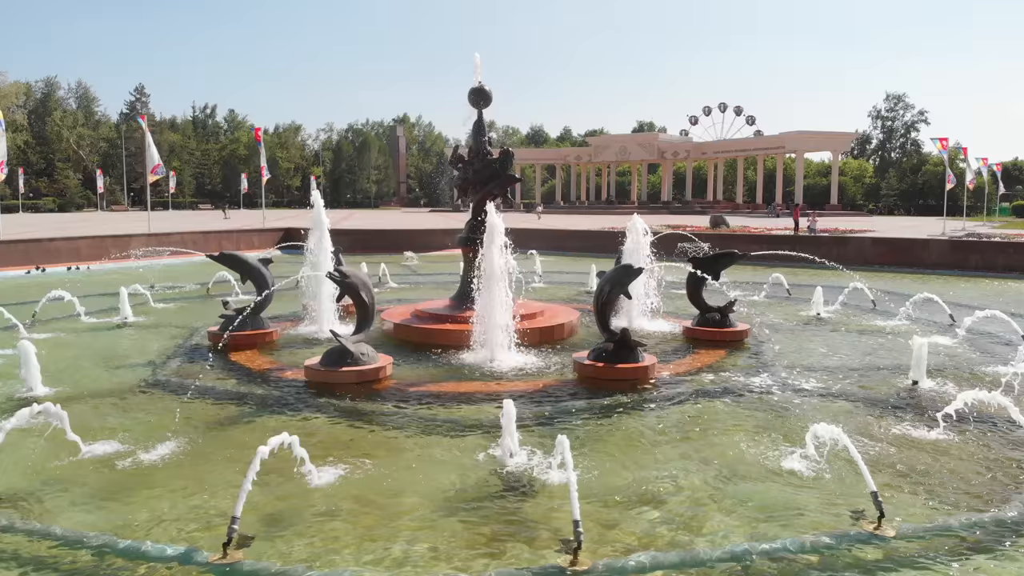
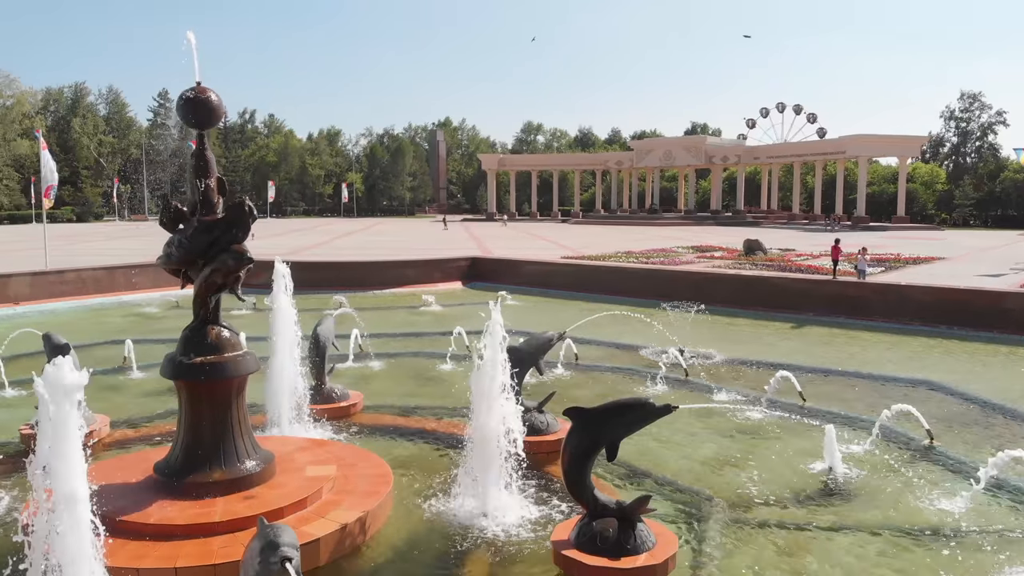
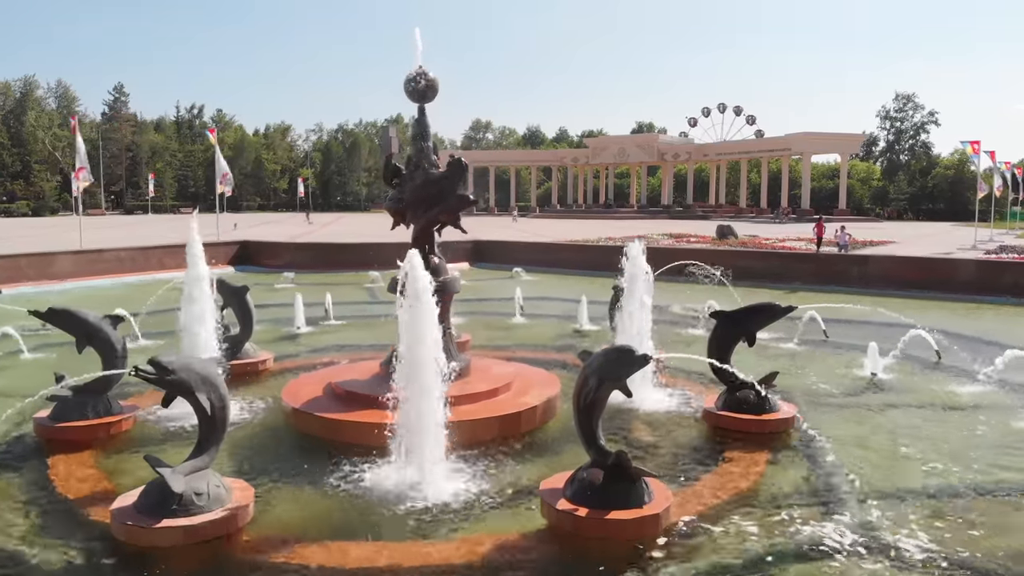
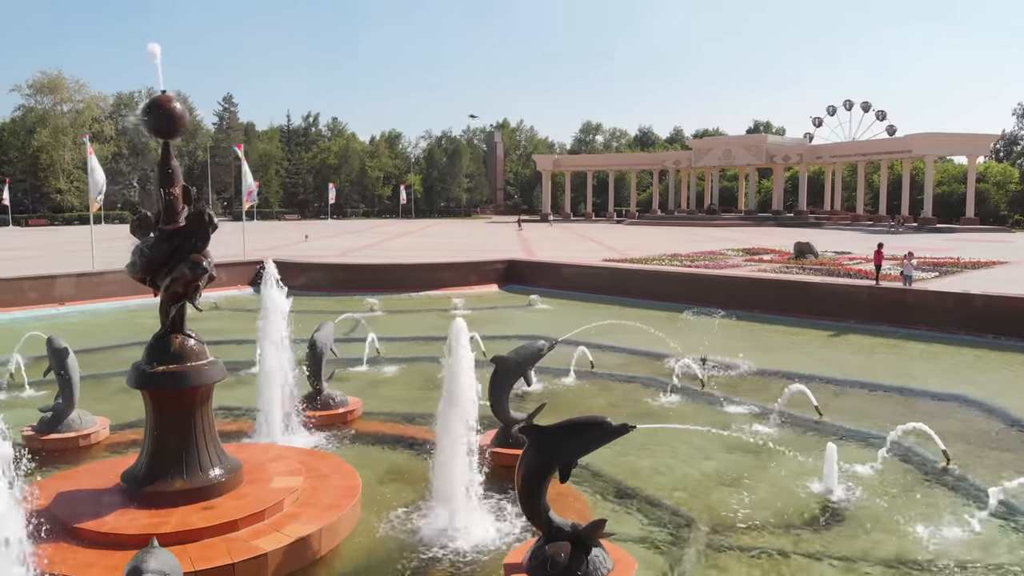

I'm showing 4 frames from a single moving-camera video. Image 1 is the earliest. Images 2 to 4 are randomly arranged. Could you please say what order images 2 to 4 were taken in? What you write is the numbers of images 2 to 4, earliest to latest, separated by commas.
3, 2, 4
